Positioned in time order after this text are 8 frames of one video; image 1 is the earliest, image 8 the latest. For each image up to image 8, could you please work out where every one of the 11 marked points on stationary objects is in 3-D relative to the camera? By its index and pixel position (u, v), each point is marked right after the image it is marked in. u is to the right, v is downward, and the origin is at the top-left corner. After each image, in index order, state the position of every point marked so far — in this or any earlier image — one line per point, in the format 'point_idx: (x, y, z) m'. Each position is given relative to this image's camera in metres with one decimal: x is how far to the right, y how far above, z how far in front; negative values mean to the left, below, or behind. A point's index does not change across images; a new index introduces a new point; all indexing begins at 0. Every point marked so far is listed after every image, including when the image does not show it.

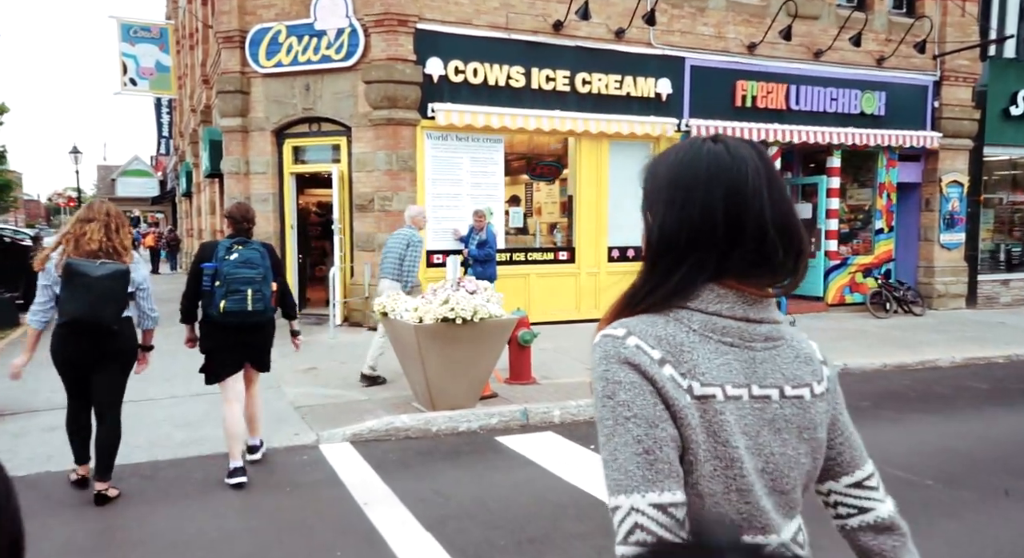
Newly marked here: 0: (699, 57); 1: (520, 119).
0: (+3.4, +4.0, +13.0) m
1: (+0.1, +2.6, +11.7) m
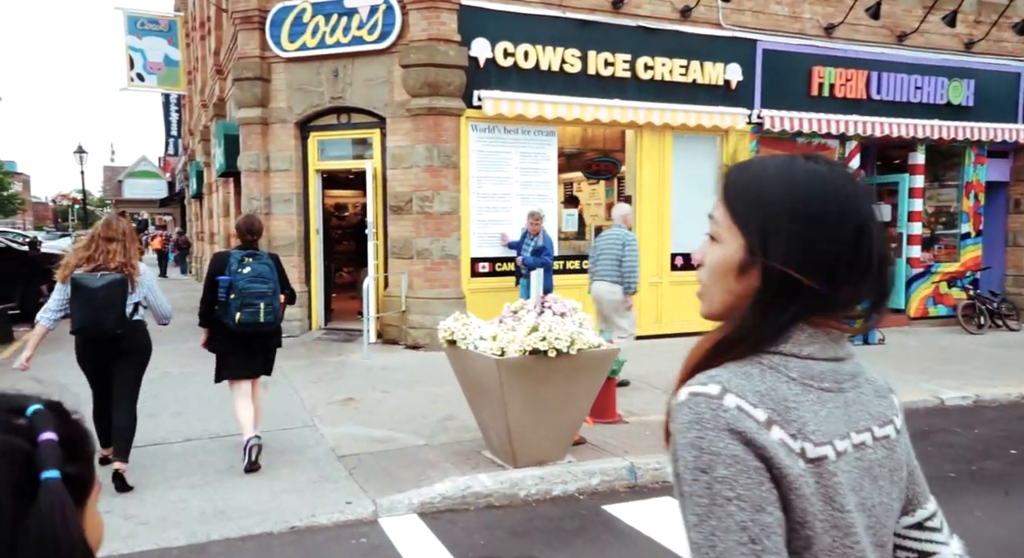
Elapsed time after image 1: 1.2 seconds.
0: (+4.1, +3.8, +11.6) m
1: (+0.9, +2.4, +10.3) m
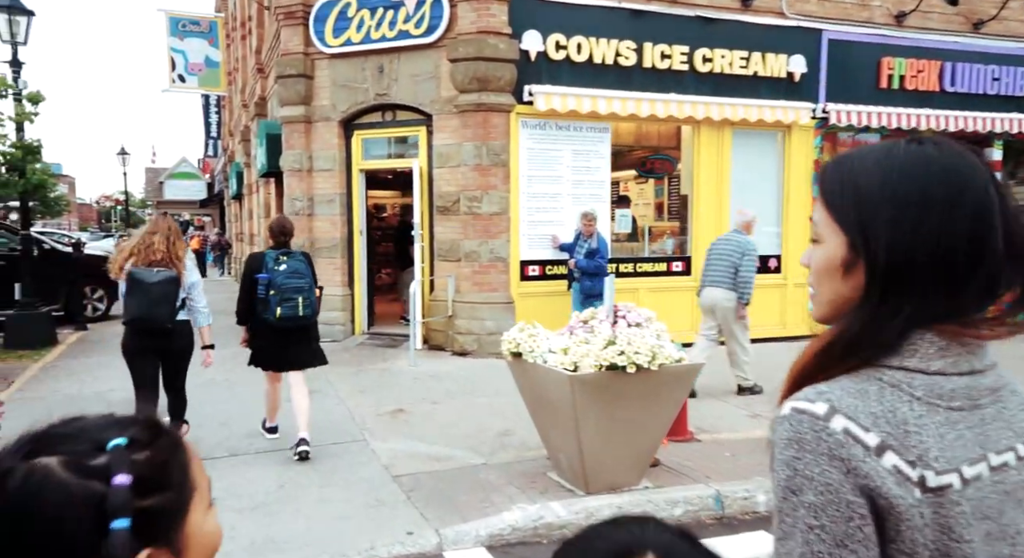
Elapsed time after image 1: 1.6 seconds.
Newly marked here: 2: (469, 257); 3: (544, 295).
0: (+4.9, +3.7, +10.9) m
1: (+1.6, +2.4, +9.8) m
2: (-0.6, +0.3, +9.7) m
3: (+0.4, -0.2, +9.9) m
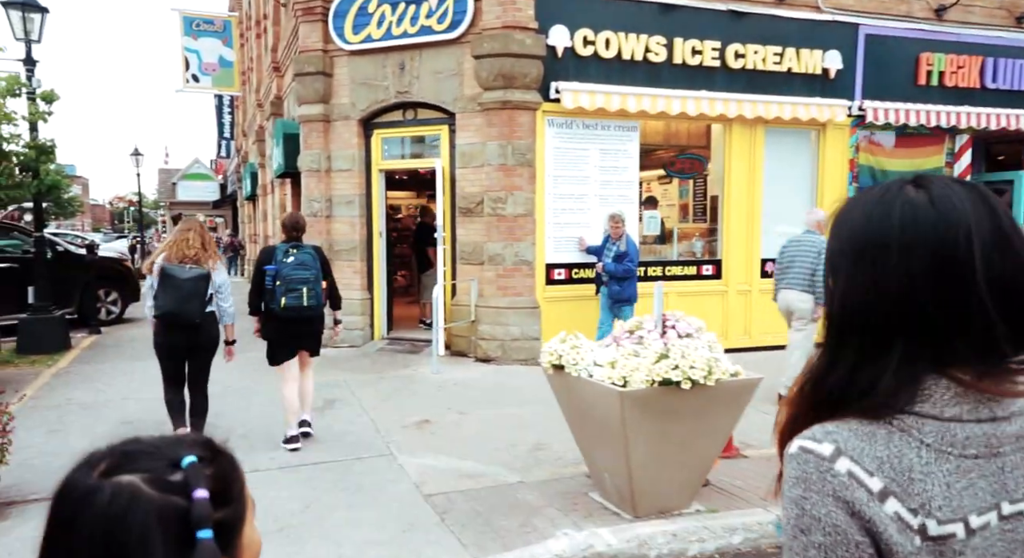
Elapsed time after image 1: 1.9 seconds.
0: (+5.3, +3.7, +10.5) m
1: (+1.9, +2.3, +9.5) m
2: (-0.2, +0.2, +9.3) m
3: (+0.7, -0.3, +9.6) m
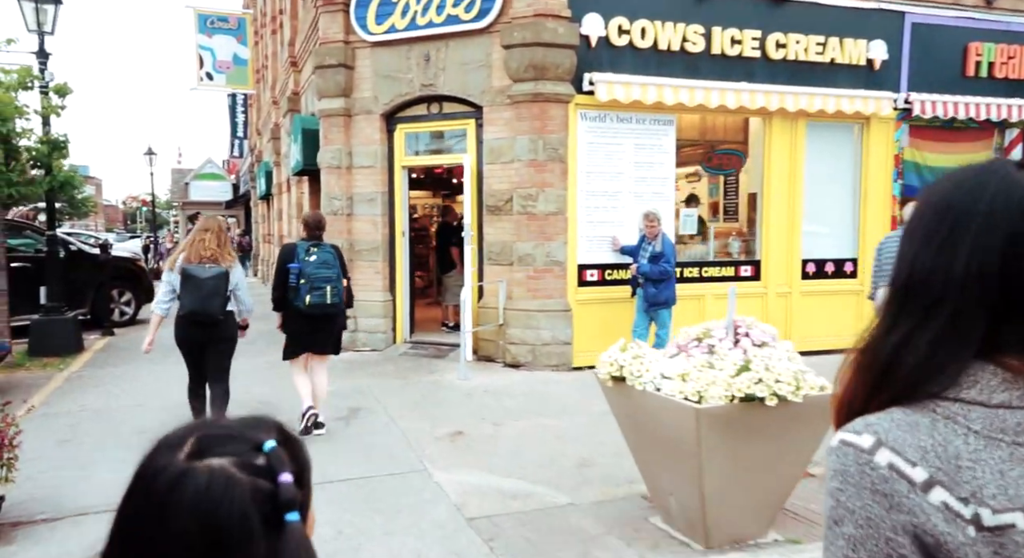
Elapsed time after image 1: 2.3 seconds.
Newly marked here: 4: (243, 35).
0: (+5.6, +3.7, +10.0) m
1: (+2.3, +2.3, +9.0) m
2: (+0.1, +0.2, +8.9) m
3: (+1.1, -0.3, +9.1) m
4: (-7.3, +6.6, +19.6) m
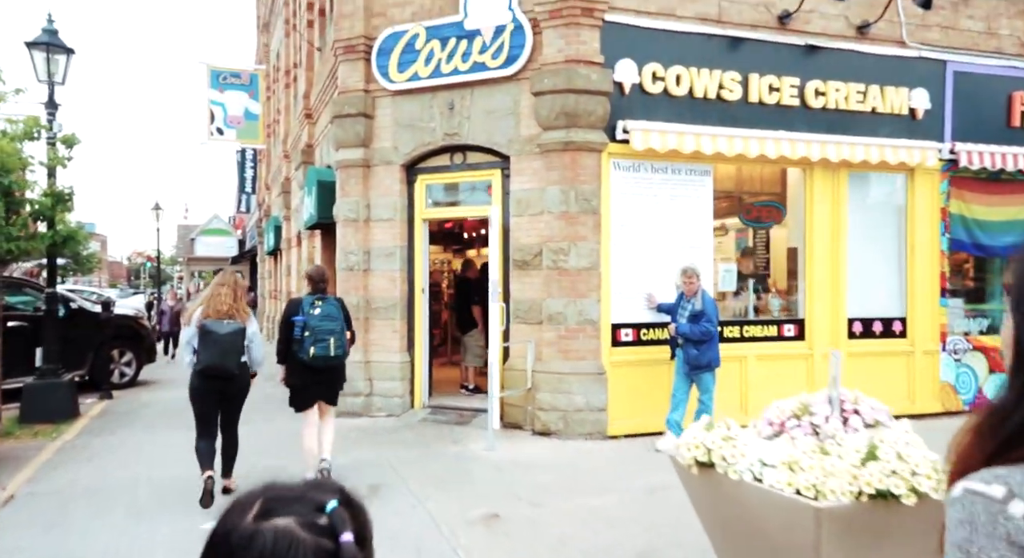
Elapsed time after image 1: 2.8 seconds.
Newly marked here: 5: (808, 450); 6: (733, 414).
0: (+6.0, +2.9, +9.6) m
1: (+2.6, +1.6, +8.5) m
2: (+0.5, -0.5, +8.3) m
3: (+1.5, -1.0, +8.4) m
4: (-6.9, +5.1, +19.5) m
5: (+1.3, -0.8, +3.3) m
6: (+2.6, -1.6, +8.7) m
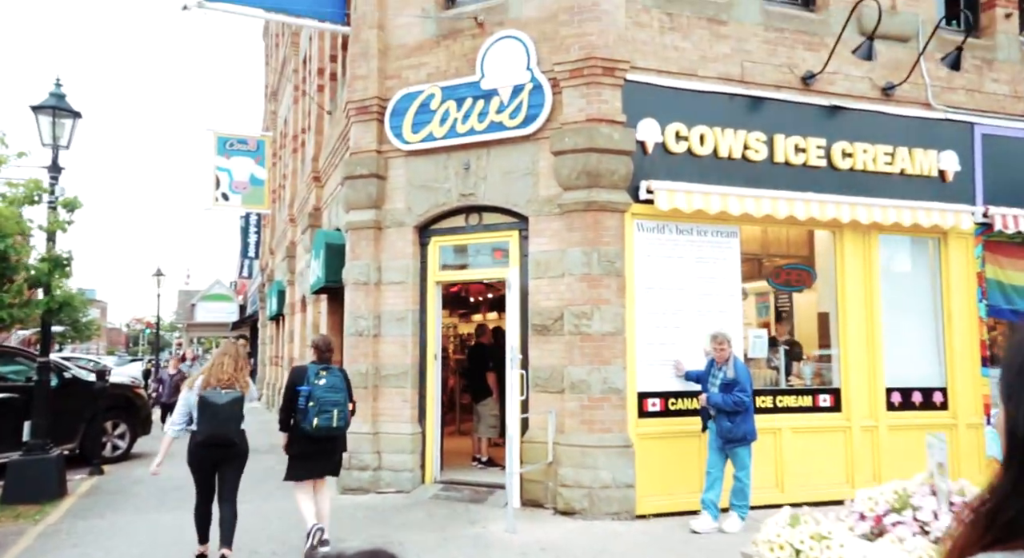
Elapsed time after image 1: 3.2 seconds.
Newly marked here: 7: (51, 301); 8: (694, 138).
0: (+6.2, +2.1, +9.4) m
1: (+2.9, +0.9, +8.2) m
2: (+0.7, -1.2, +7.8) m
3: (+1.7, -1.7, +7.9) m
4: (-6.7, +3.3, +19.5) m
5: (+1.5, -1.0, +2.8) m
6: (+2.8, -2.4, +8.1) m
7: (-5.9, -0.3, +9.4) m
8: (+2.0, +1.6, +8.2) m
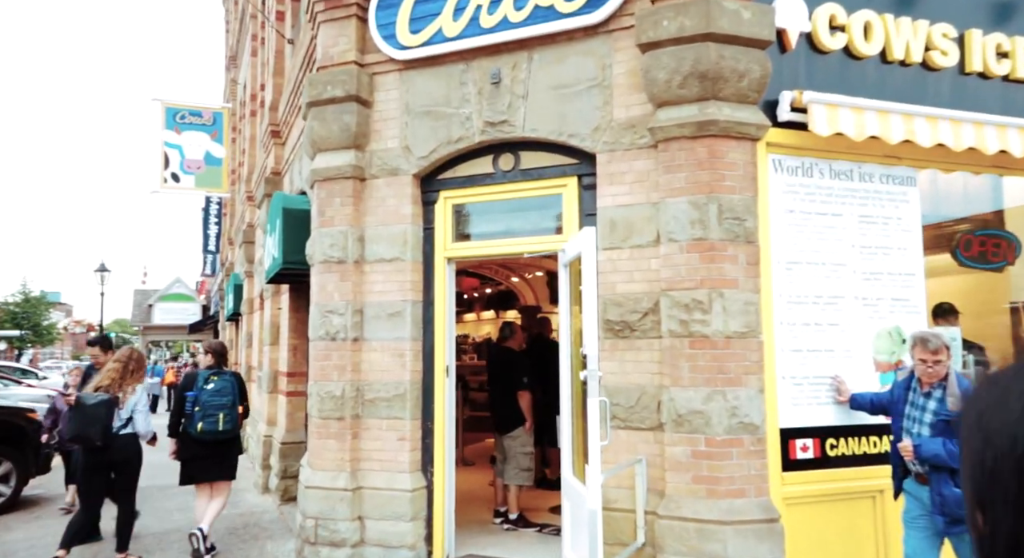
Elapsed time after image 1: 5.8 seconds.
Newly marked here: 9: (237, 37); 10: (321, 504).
0: (+6.6, +2.3, +6.6) m
1: (+3.3, +1.1, +5.3) m
2: (+1.1, -0.9, +4.8) m
3: (+2.1, -1.5, +4.9) m
4: (-6.6, +3.5, +16.2) m
5: (+2.2, -0.8, -0.2) m
6: (+3.3, -2.1, +5.1) m
7: (-5.5, -0.1, +6.2) m
8: (+2.5, +1.8, +5.3) m
9: (-7.0, +6.2, +18.6) m
10: (-1.5, -1.8, +5.8) m
